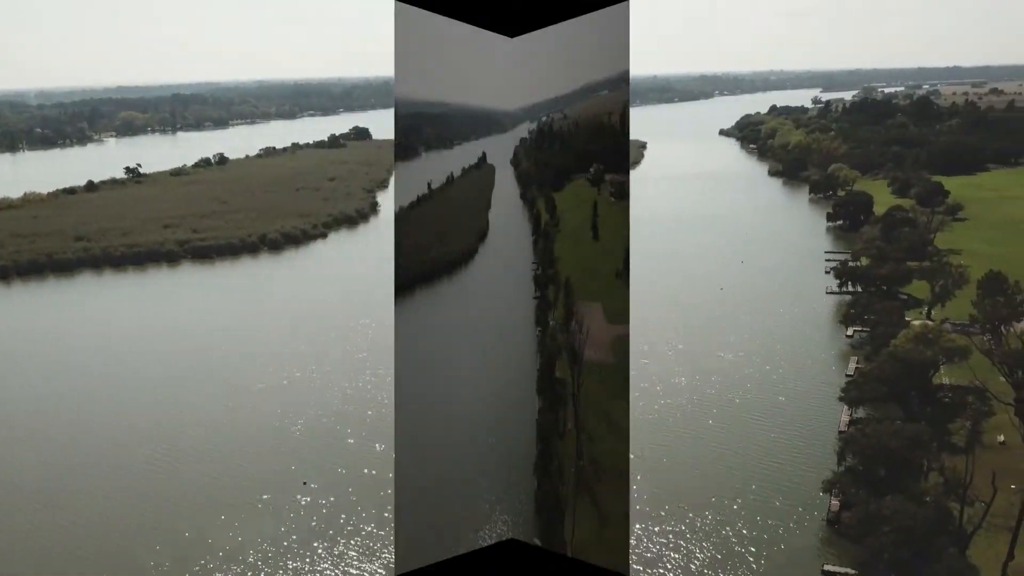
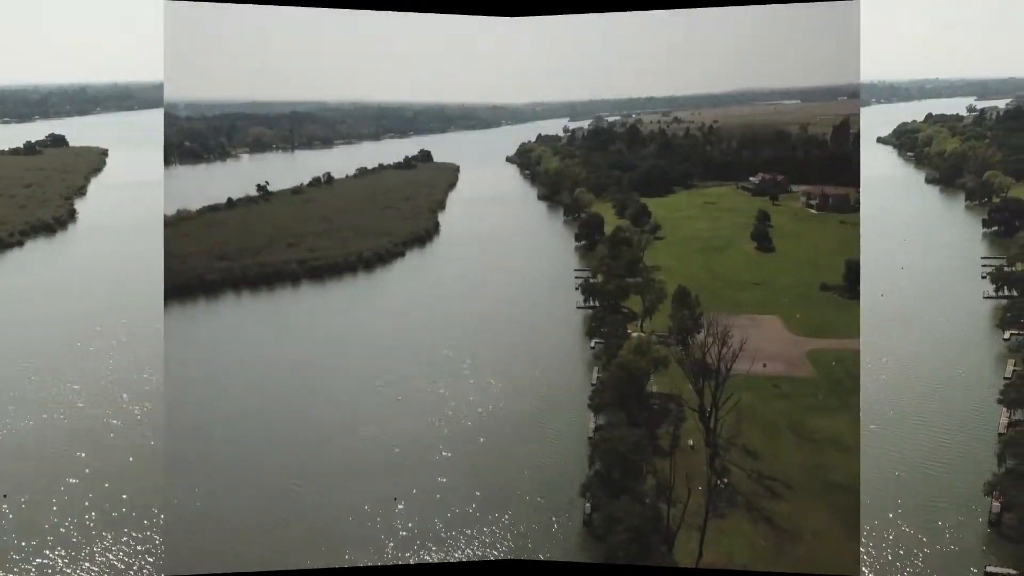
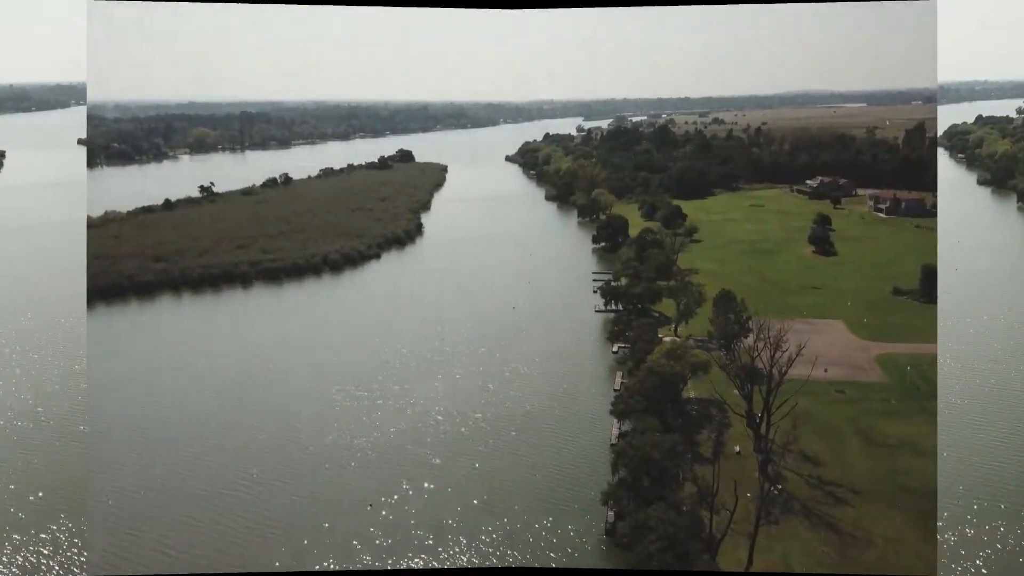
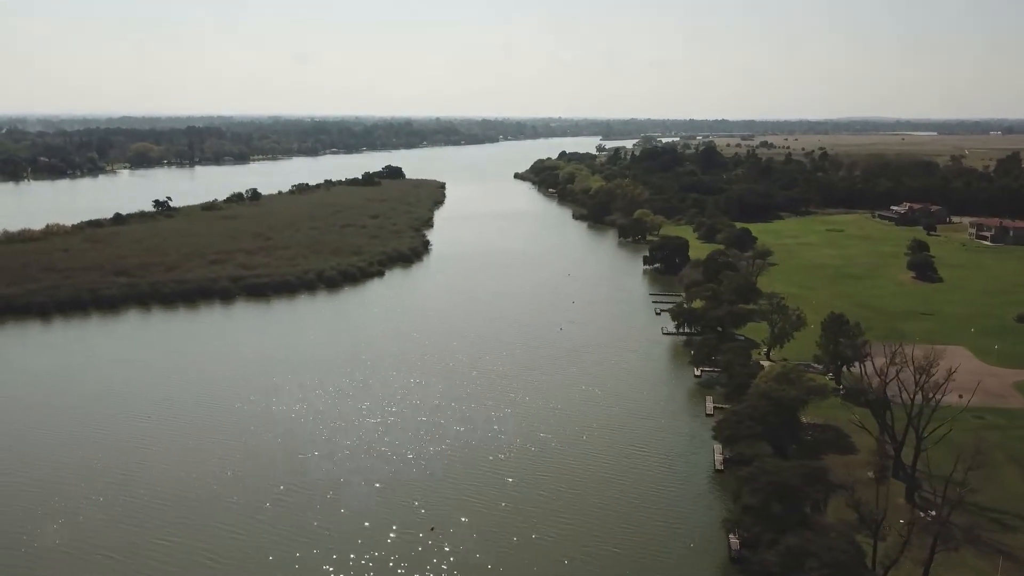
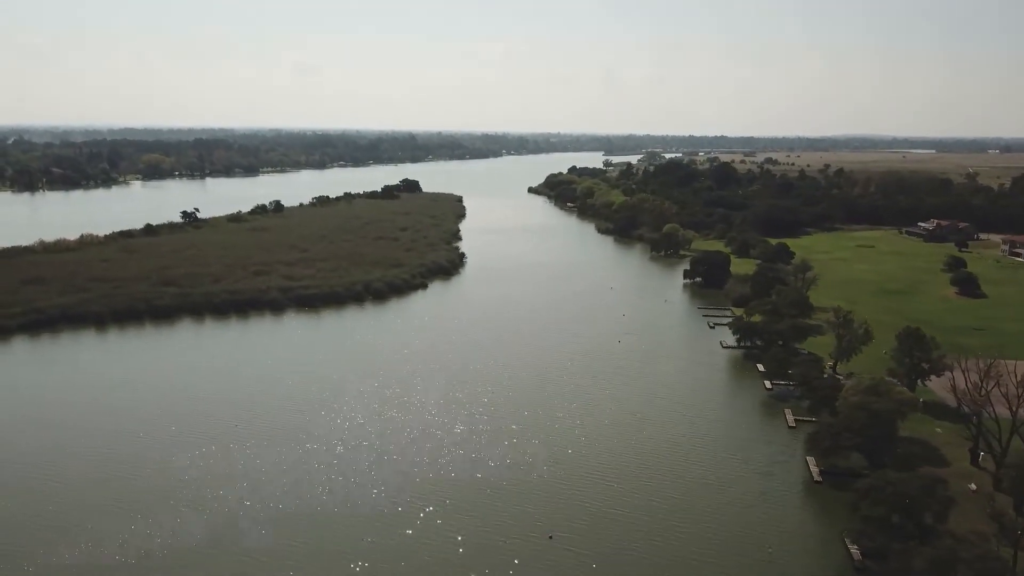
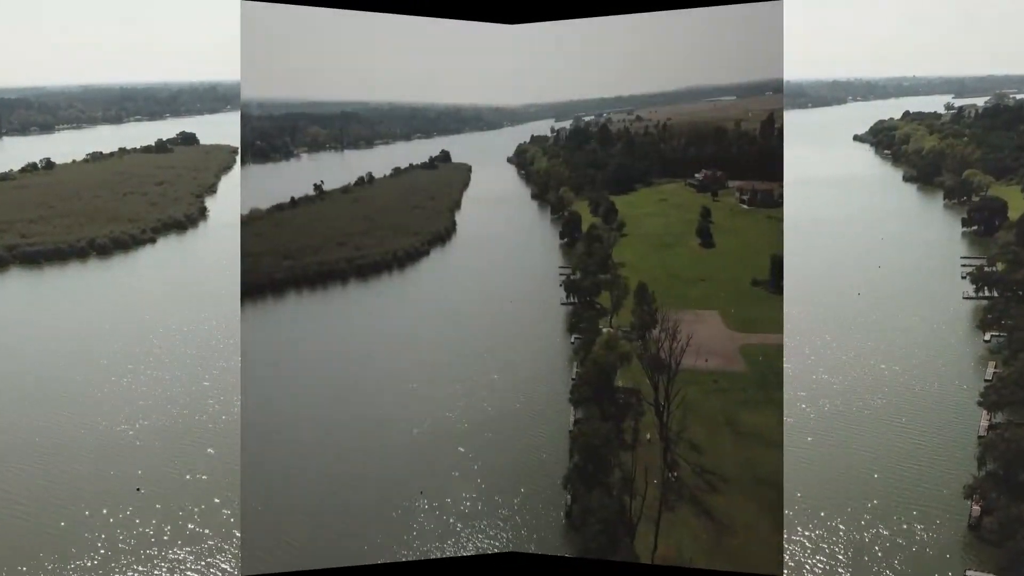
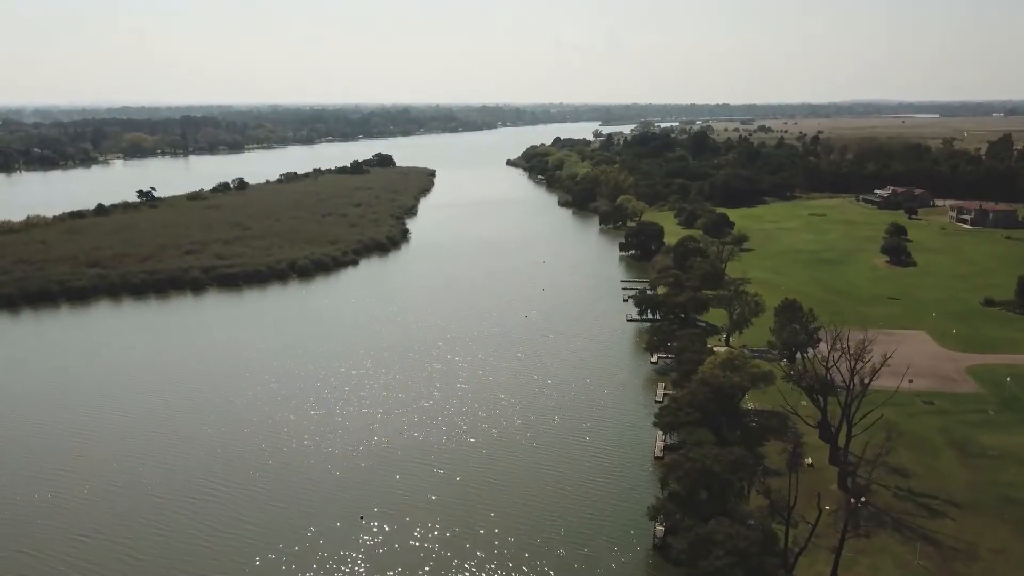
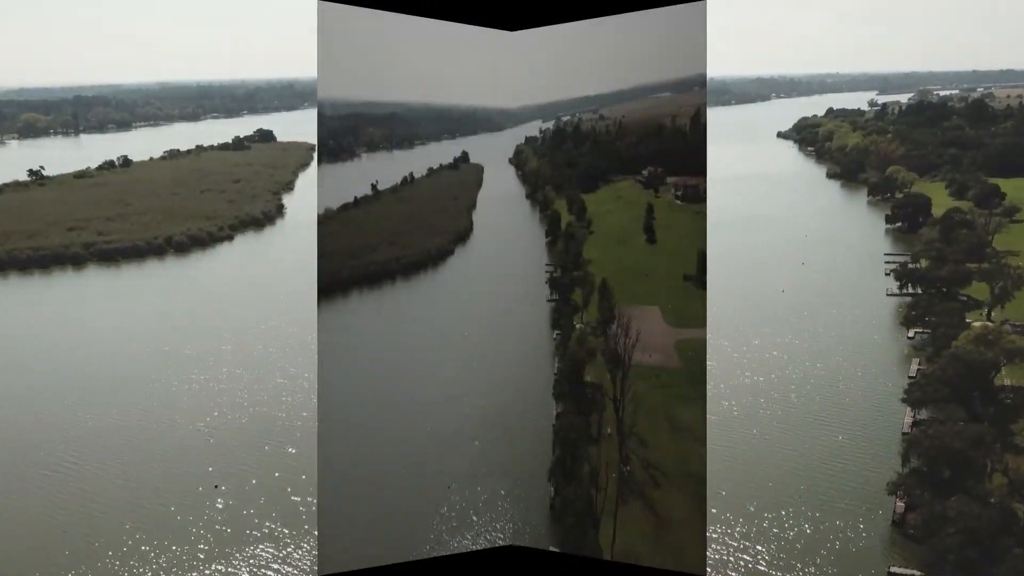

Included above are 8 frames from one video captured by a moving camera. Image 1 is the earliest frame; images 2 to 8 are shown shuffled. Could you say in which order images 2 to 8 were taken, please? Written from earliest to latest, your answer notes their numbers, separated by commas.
8, 6, 2, 3, 7, 4, 5
